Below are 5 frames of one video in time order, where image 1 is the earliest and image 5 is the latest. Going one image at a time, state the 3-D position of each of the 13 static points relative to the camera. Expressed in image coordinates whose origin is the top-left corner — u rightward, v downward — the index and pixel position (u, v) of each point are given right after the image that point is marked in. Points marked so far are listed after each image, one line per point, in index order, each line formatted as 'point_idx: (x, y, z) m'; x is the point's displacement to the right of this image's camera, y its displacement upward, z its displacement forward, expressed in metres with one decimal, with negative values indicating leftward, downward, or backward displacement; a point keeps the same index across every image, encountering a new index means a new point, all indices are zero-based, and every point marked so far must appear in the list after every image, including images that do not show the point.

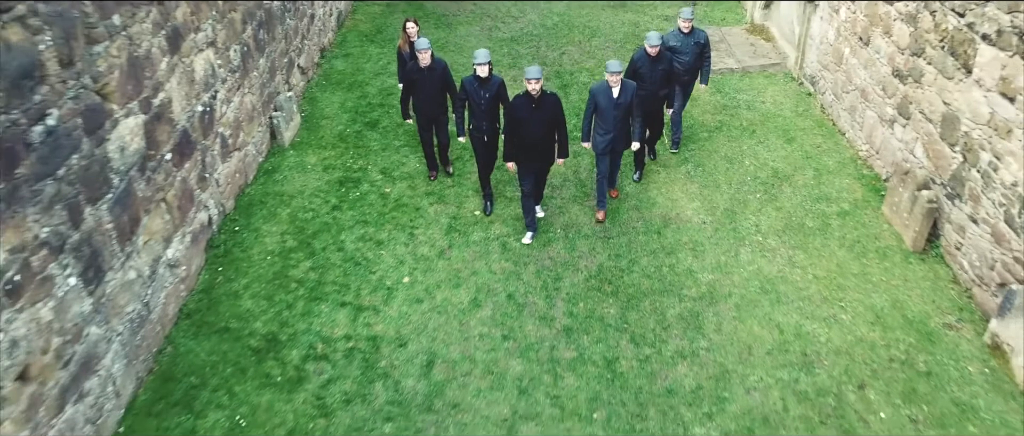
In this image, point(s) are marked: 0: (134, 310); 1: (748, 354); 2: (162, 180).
0: (-1.6, -0.4, +3.6) m
1: (+1.1, -0.6, +3.7) m
2: (-1.6, +0.2, +3.9) m
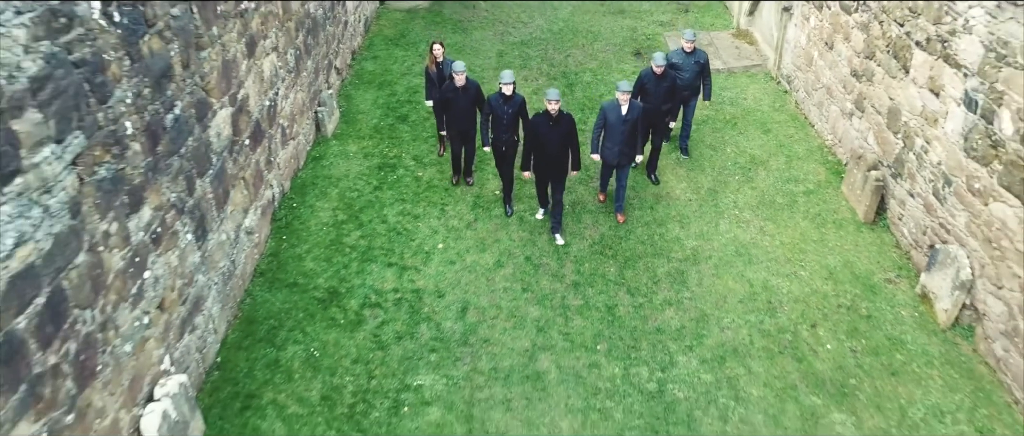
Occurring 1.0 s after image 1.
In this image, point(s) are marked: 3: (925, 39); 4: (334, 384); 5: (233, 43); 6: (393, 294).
0: (-1.5, -0.2, +4.5) m
1: (+1.2, -0.5, +4.6) m
2: (-1.5, +0.3, +4.8) m
3: (+2.3, +1.0, +4.6) m
4: (-0.9, -0.8, +4.1) m
5: (-1.5, +1.0, +4.6) m
6: (-0.7, -0.4, +4.7) m
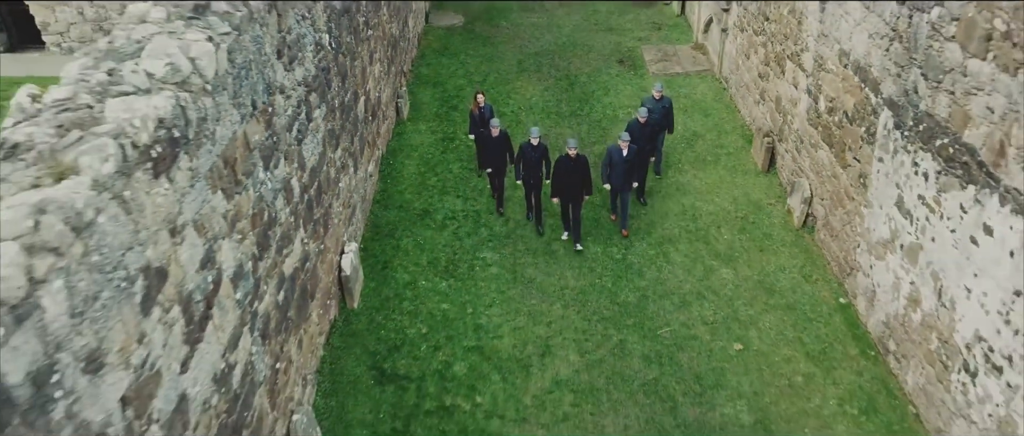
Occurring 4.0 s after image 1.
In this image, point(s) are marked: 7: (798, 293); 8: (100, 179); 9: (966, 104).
0: (-1.3, +0.3, +7.3) m
1: (+1.4, 0.0, +7.5) m
2: (-1.3, +0.8, +7.6) m
3: (+2.5, +1.5, +7.5) m
4: (-0.6, -0.3, +6.9) m
5: (-1.3, +1.4, +7.5) m
6: (-0.5, +0.1, +7.6) m
7: (+2.2, -0.6, +6.4) m
8: (-1.3, +0.1, +2.7) m
9: (+2.5, +0.6, +4.5) m
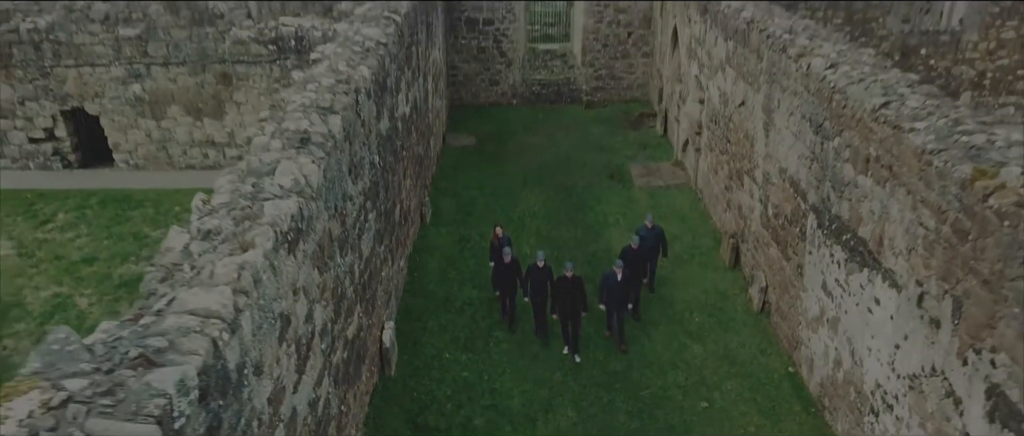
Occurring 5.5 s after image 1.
0: (-1.2, -0.7, +8.9) m
1: (+1.5, -0.9, +8.9) m
2: (-1.2, -0.2, +9.2) m
3: (+2.6, +0.5, +9.2) m
4: (-0.6, -1.2, +8.4) m
5: (-1.2, +0.5, +9.1) m
6: (-0.4, -0.9, +9.1) m
7: (+2.3, -1.4, +7.8) m
8: (-1.3, -0.2, +4.3) m
9: (+2.5, +0.1, +6.1) m
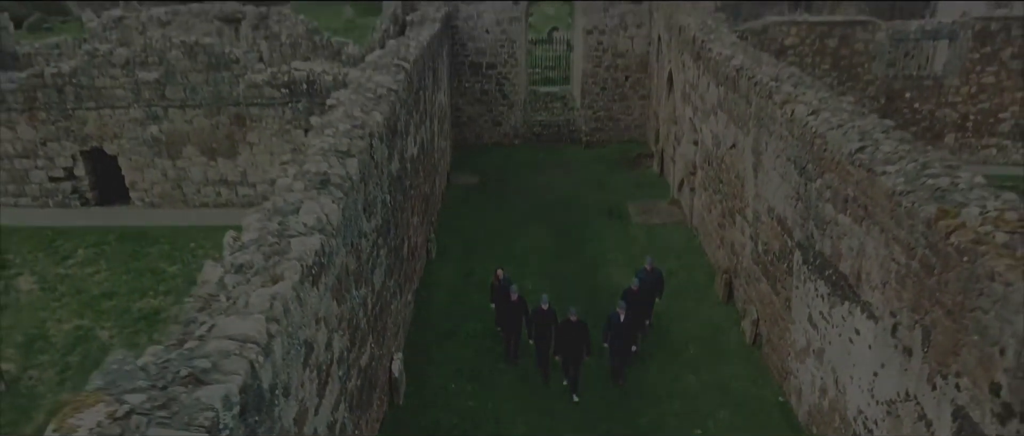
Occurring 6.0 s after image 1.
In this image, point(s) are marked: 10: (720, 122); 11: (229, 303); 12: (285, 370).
0: (-1.2, -1.1, +9.3) m
1: (+1.5, -1.3, +9.3) m
2: (-1.2, -0.6, +9.6) m
3: (+2.6, +0.1, +9.6) m
4: (-0.5, -1.6, +8.8) m
5: (-1.2, +0.1, +9.6) m
6: (-0.3, -1.3, +9.5) m
7: (+2.3, -1.7, +8.2) m
8: (-1.2, -0.4, +4.7) m
9: (+2.6, -0.2, +6.5) m
10: (+2.6, +1.2, +10.3) m
11: (-1.5, -0.5, +4.5) m
12: (-1.2, -0.8, +4.4) m
